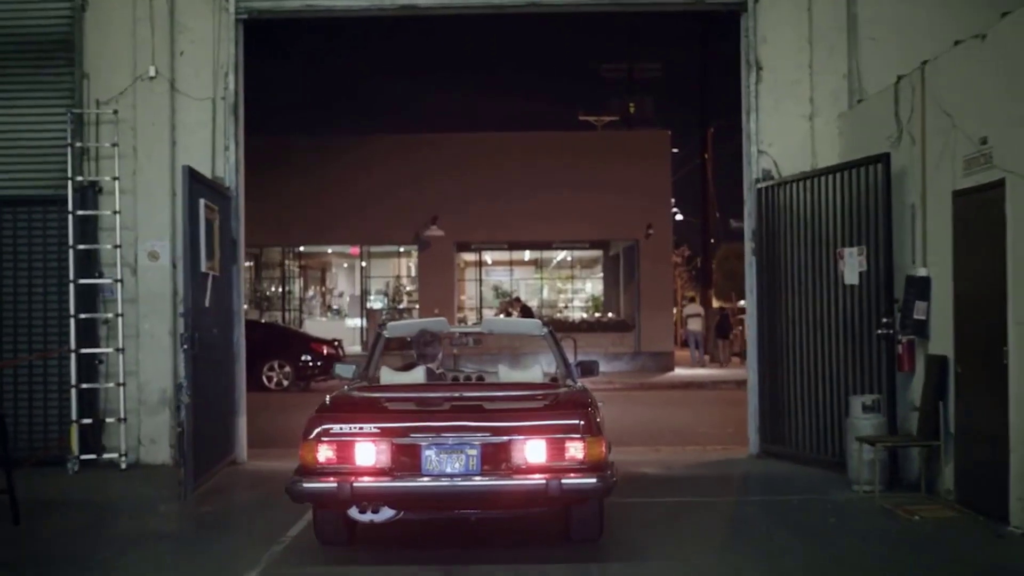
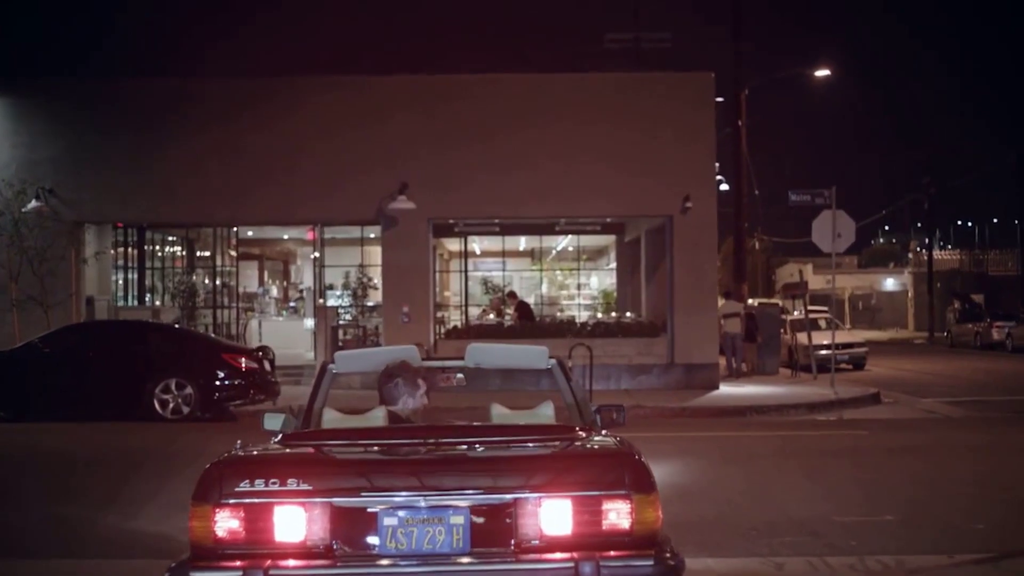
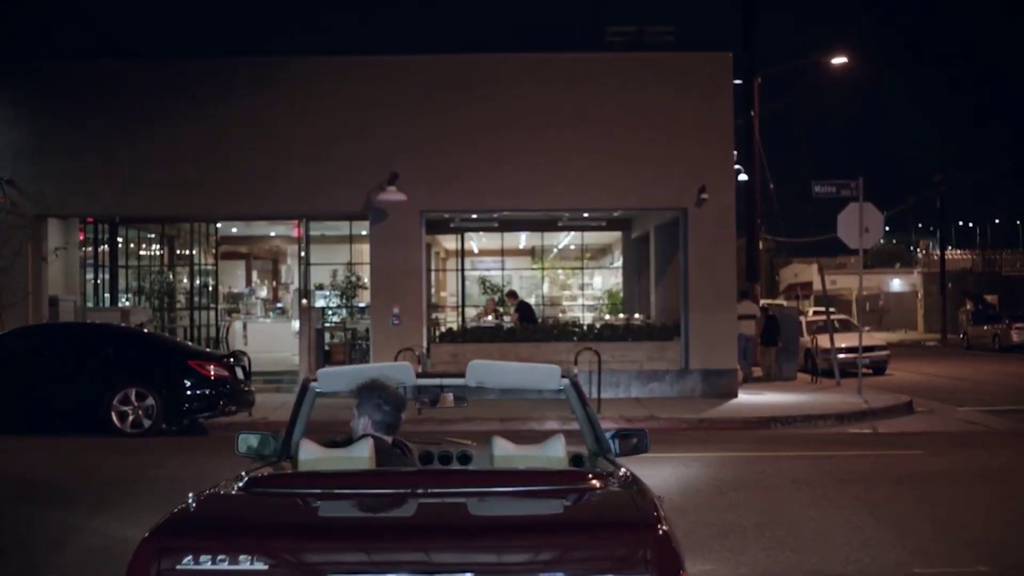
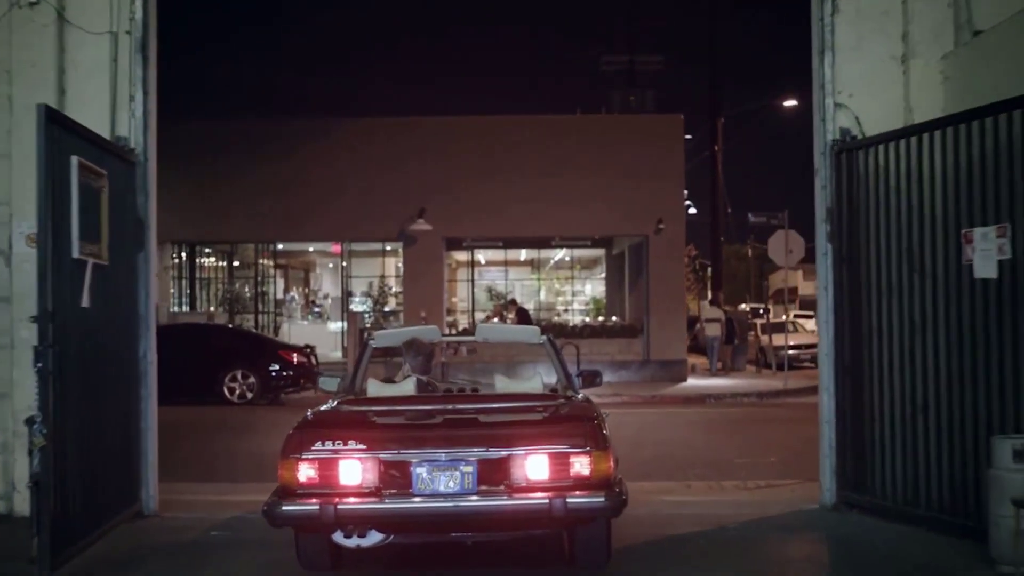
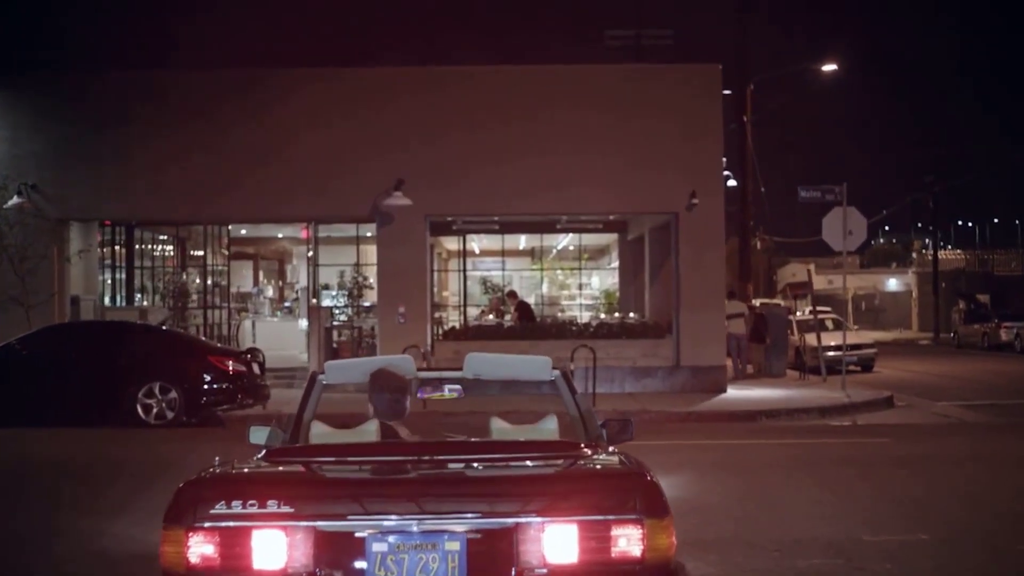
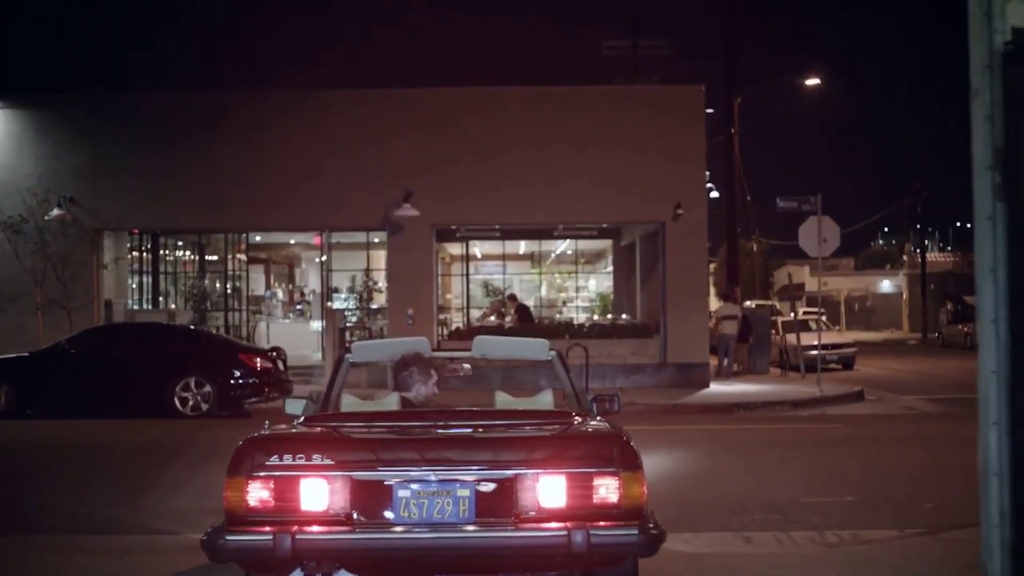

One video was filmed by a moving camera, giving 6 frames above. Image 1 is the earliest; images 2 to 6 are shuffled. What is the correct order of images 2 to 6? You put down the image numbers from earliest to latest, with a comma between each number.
4, 6, 2, 5, 3
